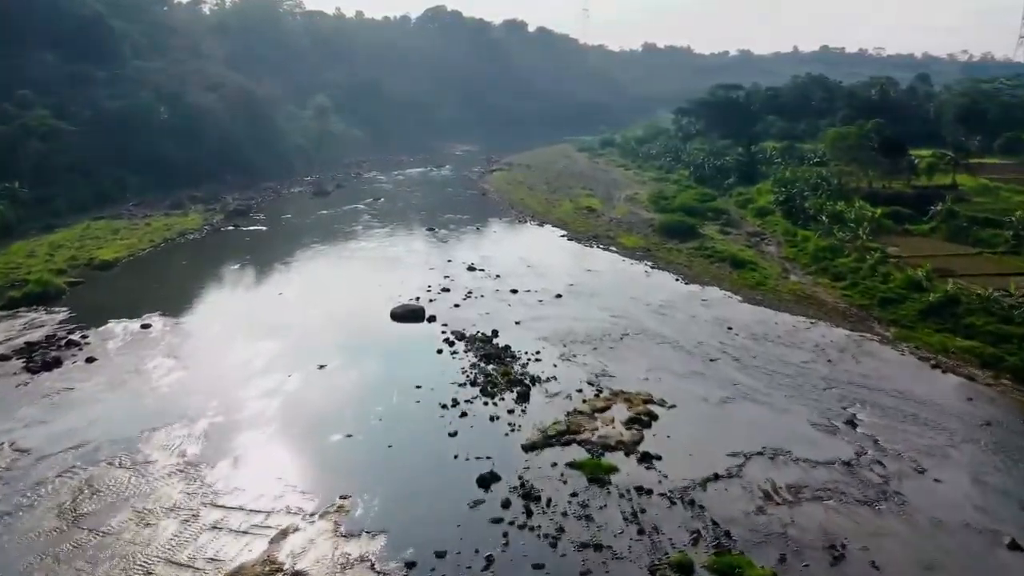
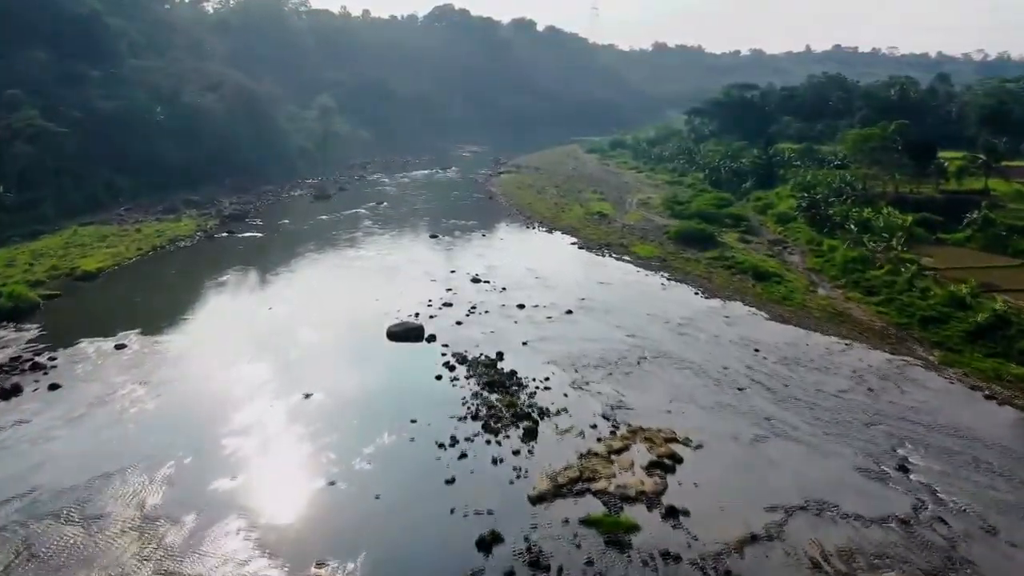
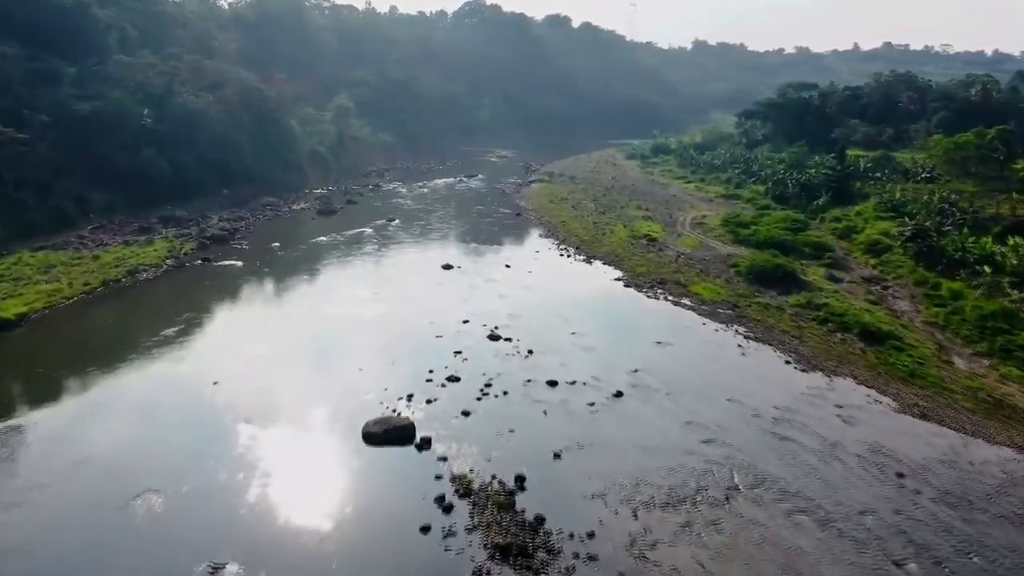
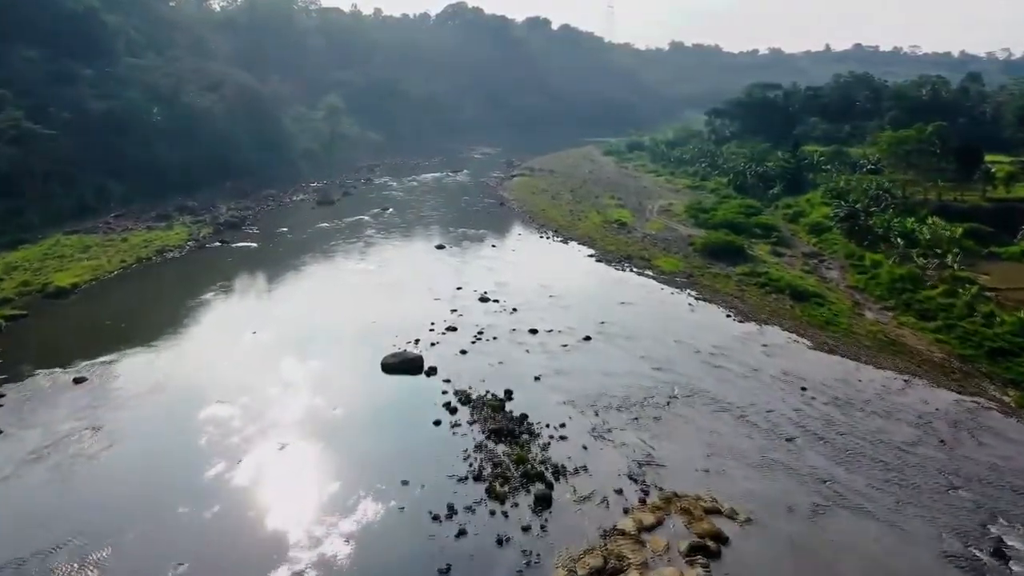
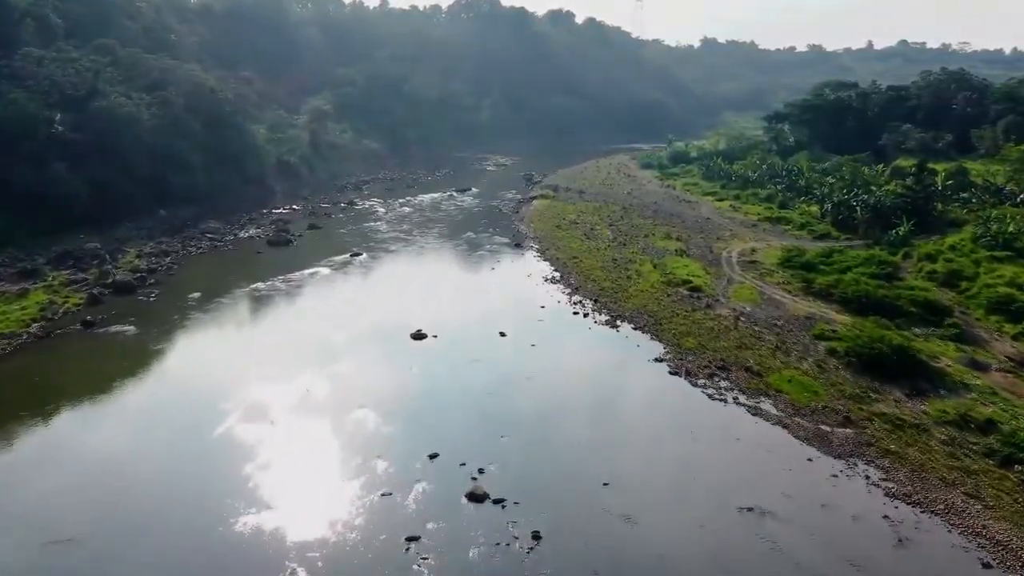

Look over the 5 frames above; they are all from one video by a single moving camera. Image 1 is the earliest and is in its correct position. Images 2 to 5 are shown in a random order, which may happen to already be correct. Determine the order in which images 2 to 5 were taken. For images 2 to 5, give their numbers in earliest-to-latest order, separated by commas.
2, 4, 3, 5
